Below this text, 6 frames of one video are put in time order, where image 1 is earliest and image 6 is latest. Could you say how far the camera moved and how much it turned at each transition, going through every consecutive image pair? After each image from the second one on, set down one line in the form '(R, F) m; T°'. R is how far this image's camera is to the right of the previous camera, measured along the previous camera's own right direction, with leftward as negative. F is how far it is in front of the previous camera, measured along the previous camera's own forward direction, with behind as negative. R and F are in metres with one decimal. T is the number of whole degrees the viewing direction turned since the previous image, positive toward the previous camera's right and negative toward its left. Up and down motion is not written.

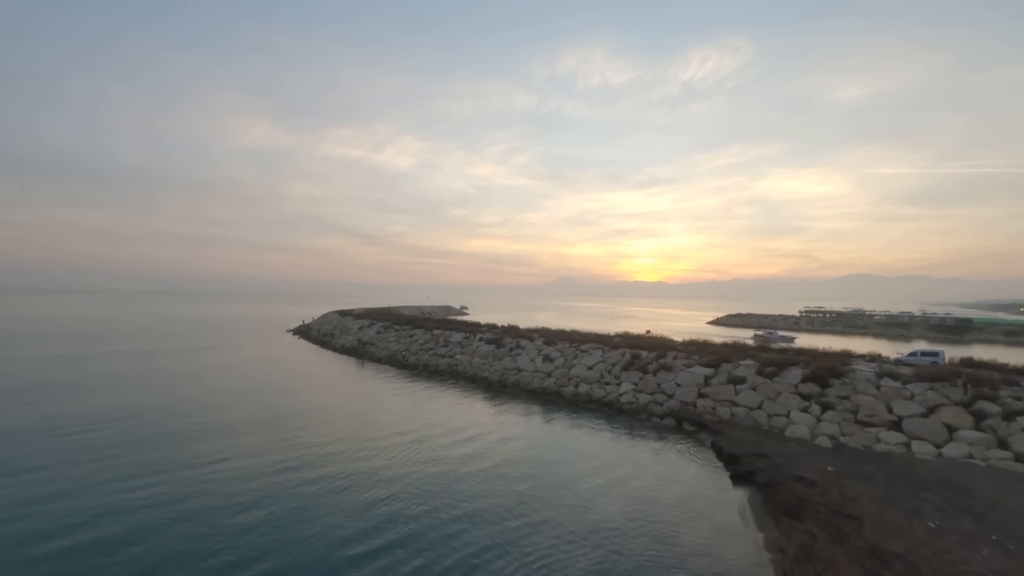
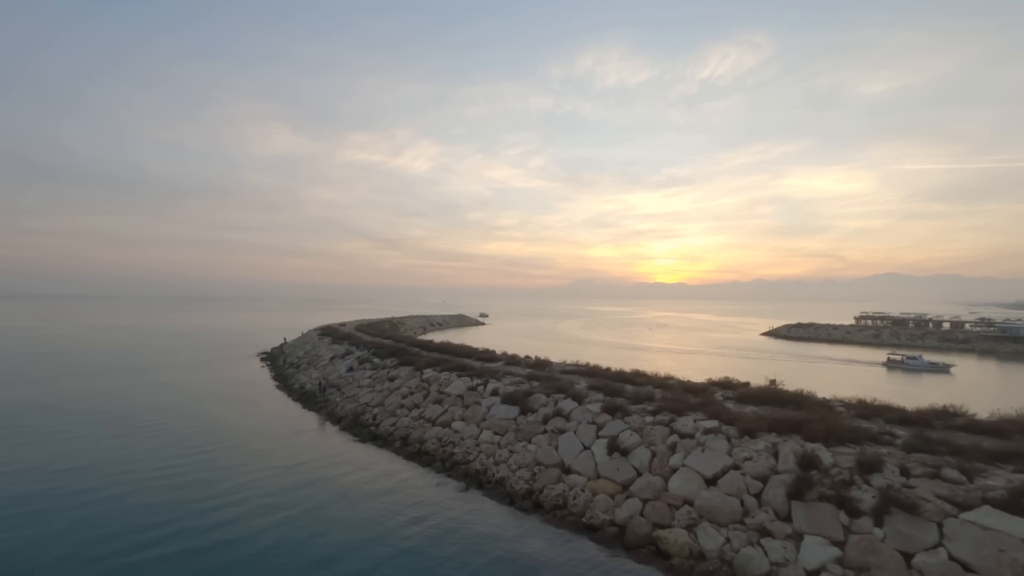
(-0.5, +10.9) m; -2°
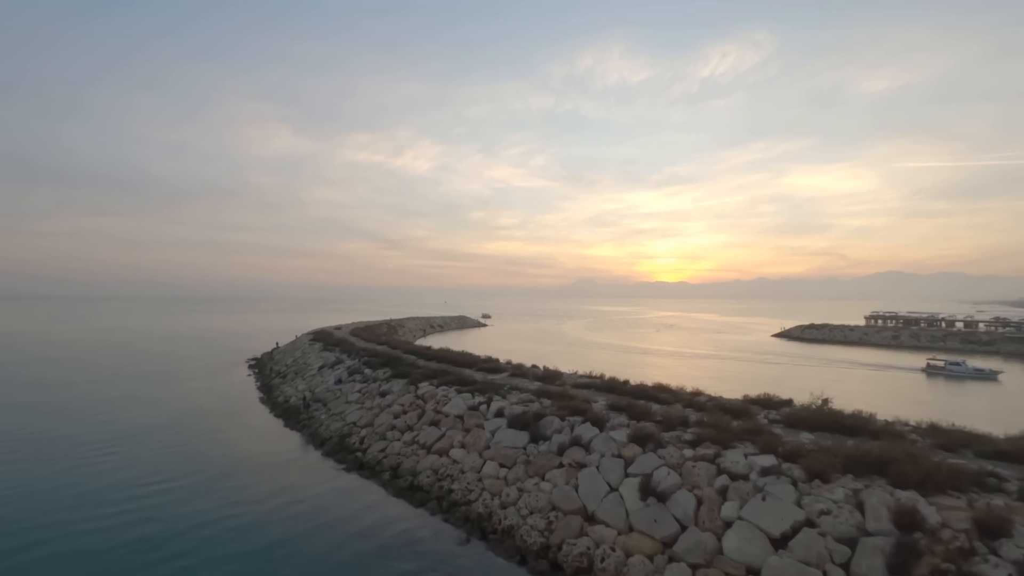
(-0.2, +2.4) m; 0°
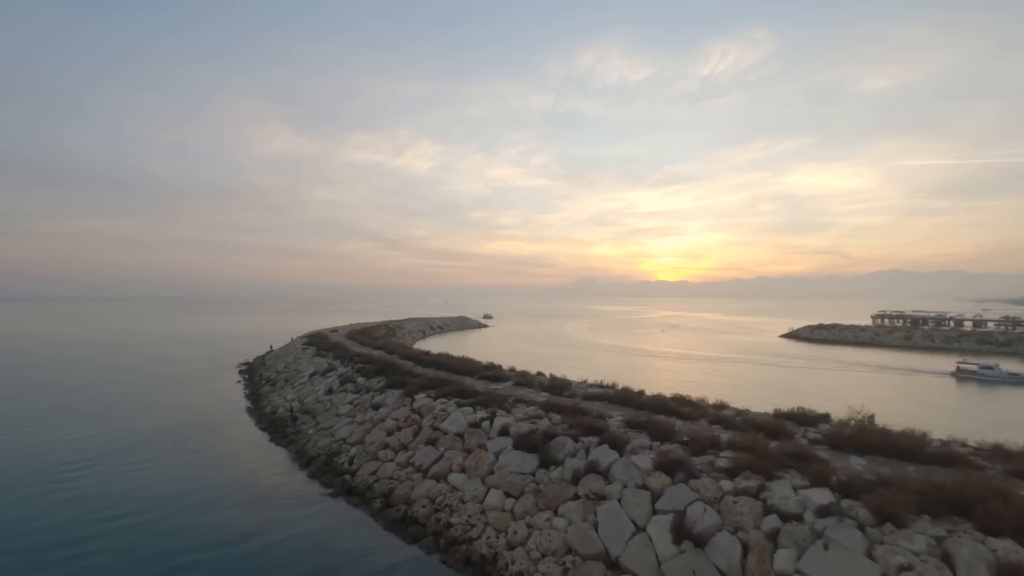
(-0.1, +1.6) m; 0°
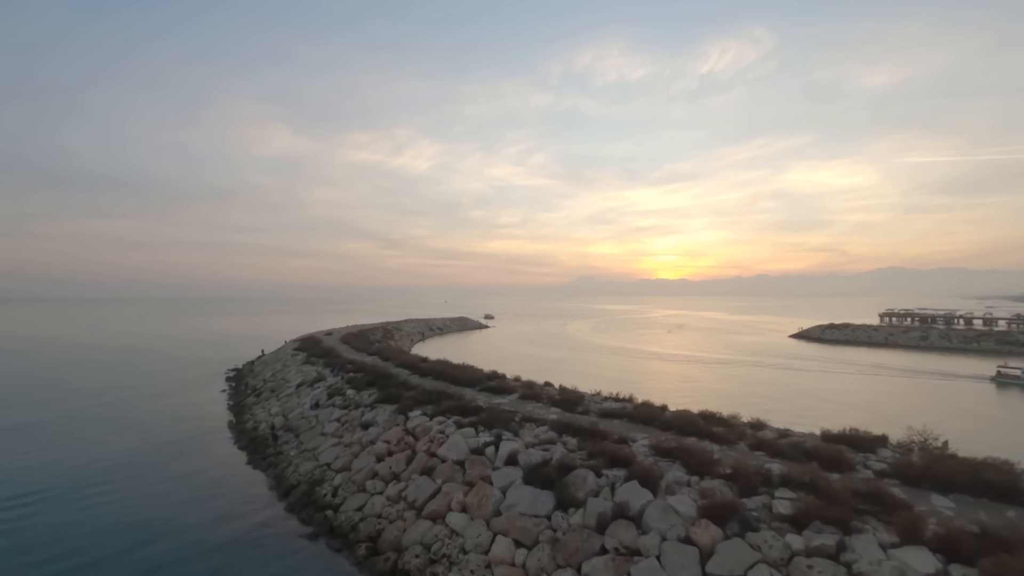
(-0.2, +2.0) m; 0°
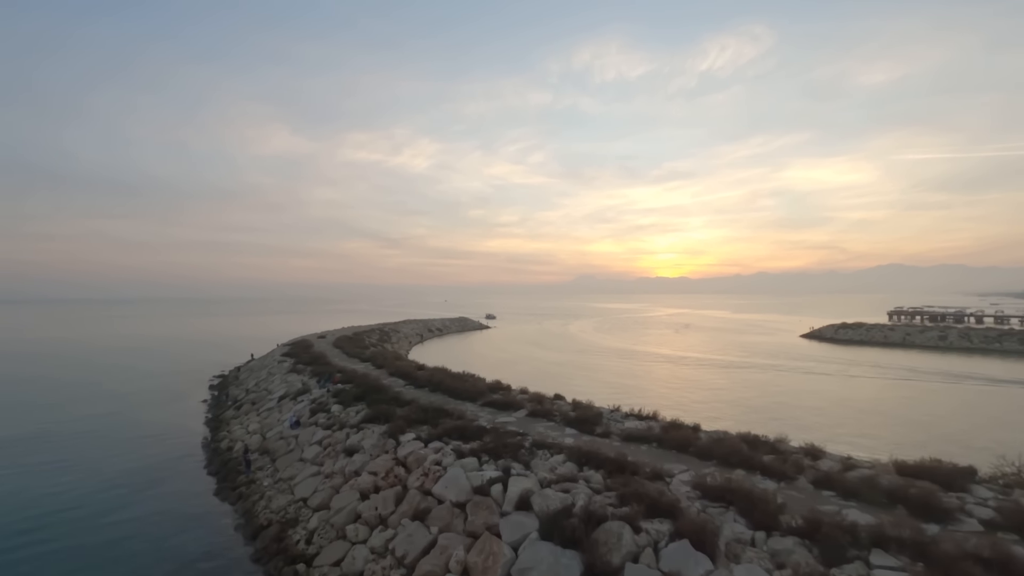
(-0.2, +2.2) m; 0°
